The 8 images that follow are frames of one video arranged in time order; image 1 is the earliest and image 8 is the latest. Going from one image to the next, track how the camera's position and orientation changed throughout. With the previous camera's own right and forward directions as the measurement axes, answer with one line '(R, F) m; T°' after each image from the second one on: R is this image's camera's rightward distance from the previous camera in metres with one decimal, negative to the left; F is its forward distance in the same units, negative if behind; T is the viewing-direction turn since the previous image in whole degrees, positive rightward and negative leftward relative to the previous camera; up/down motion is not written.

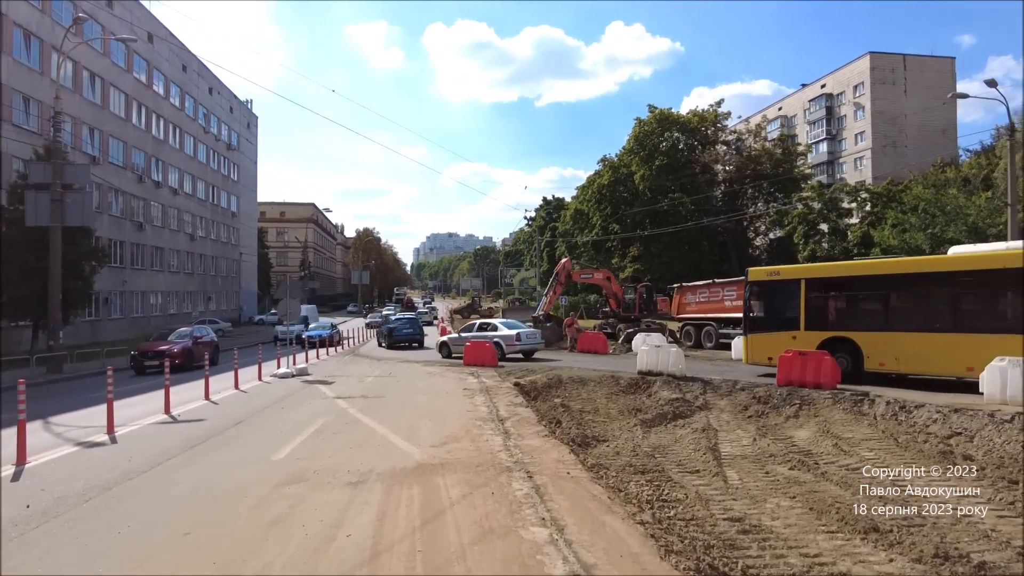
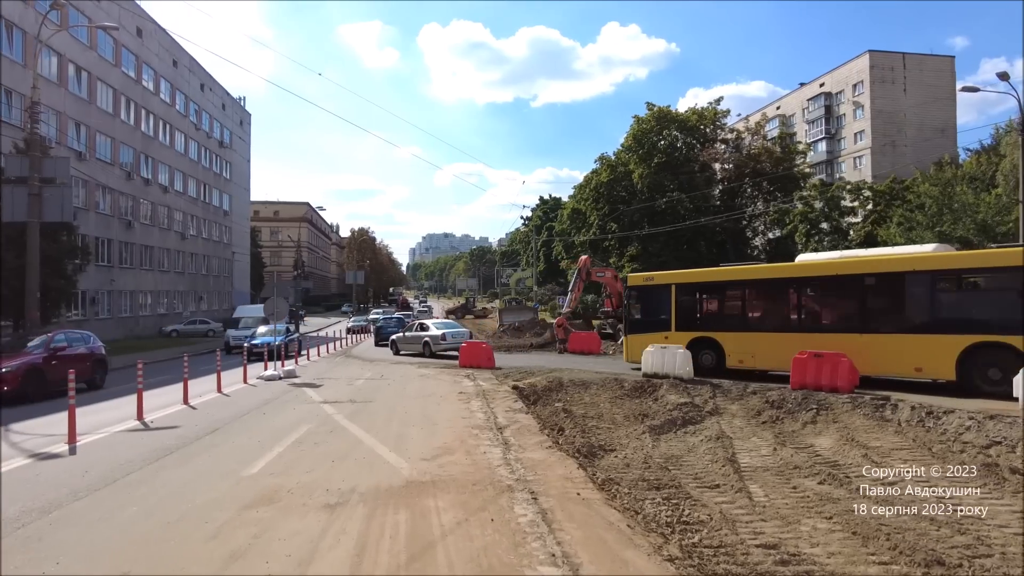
(-0.1, +0.8) m; 0°
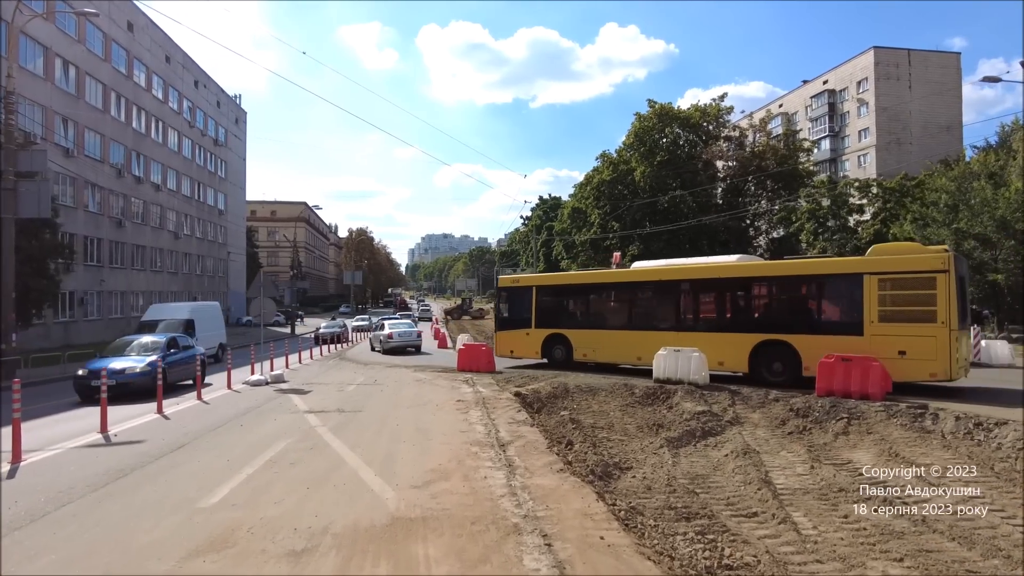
(-0.1, +1.0) m; 0°
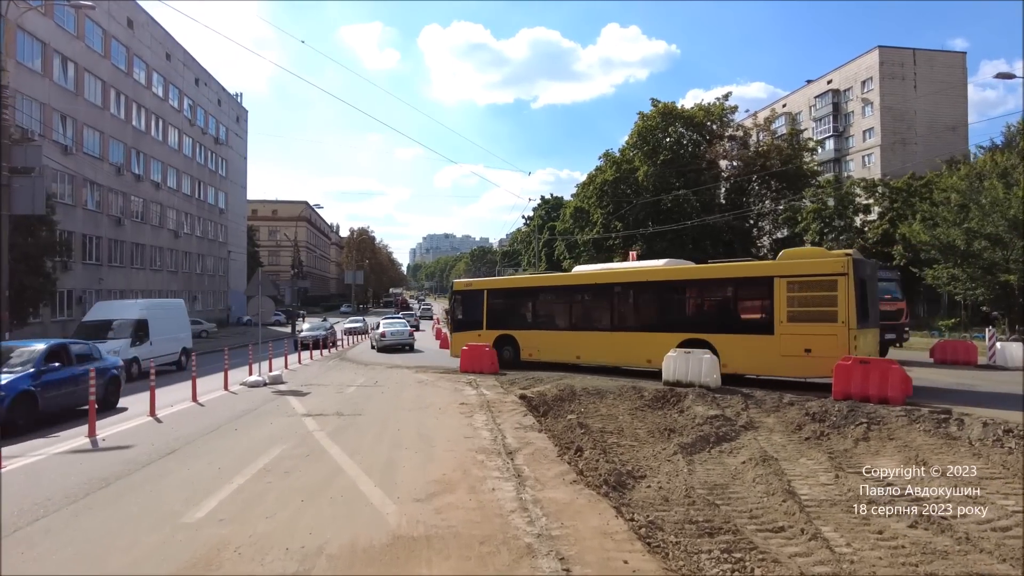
(-0.1, +0.4) m; 0°
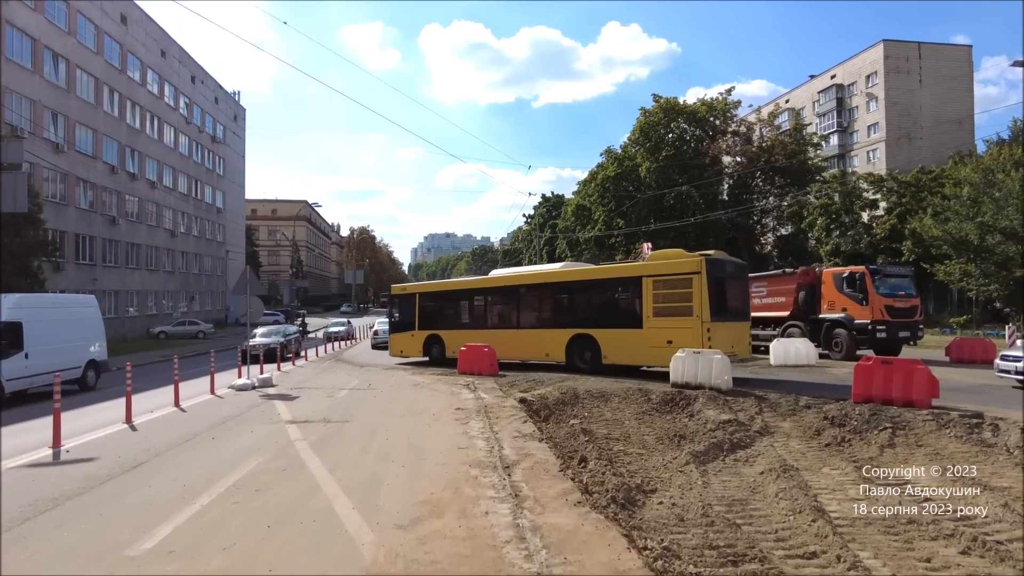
(+0.1, +0.7) m; 0°
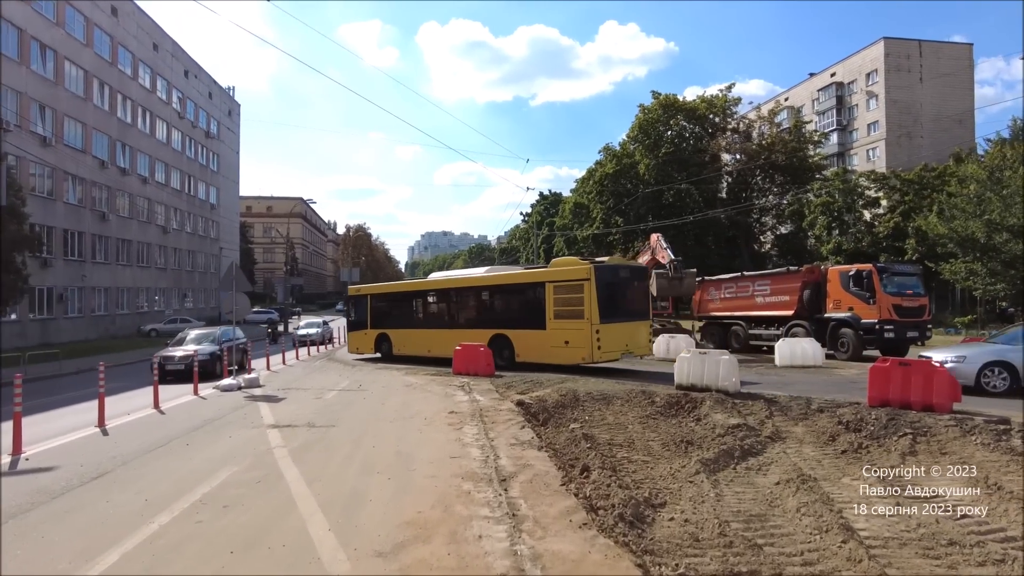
(0.0, +0.6) m; 0°
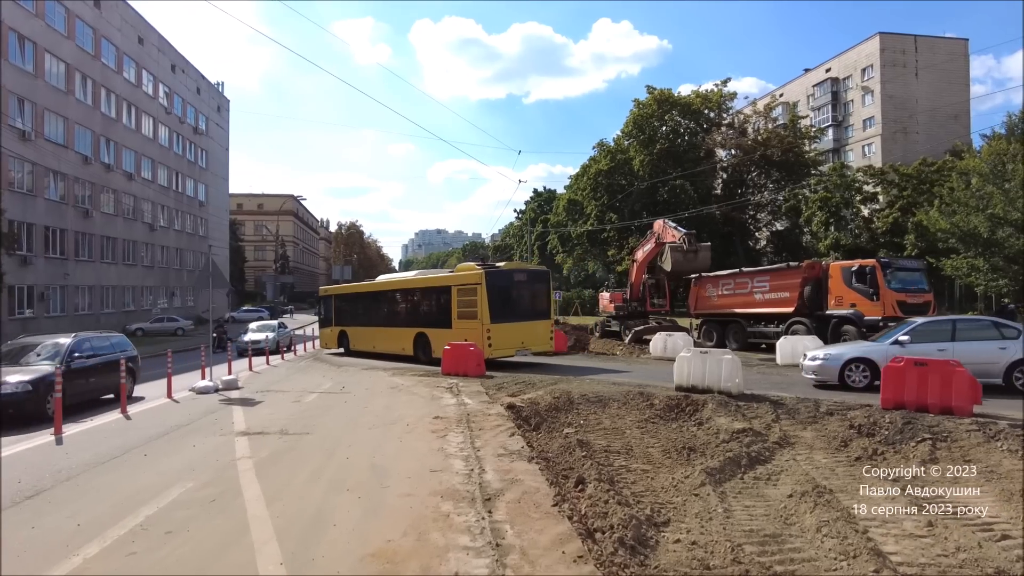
(+0.1, +0.7) m; +1°
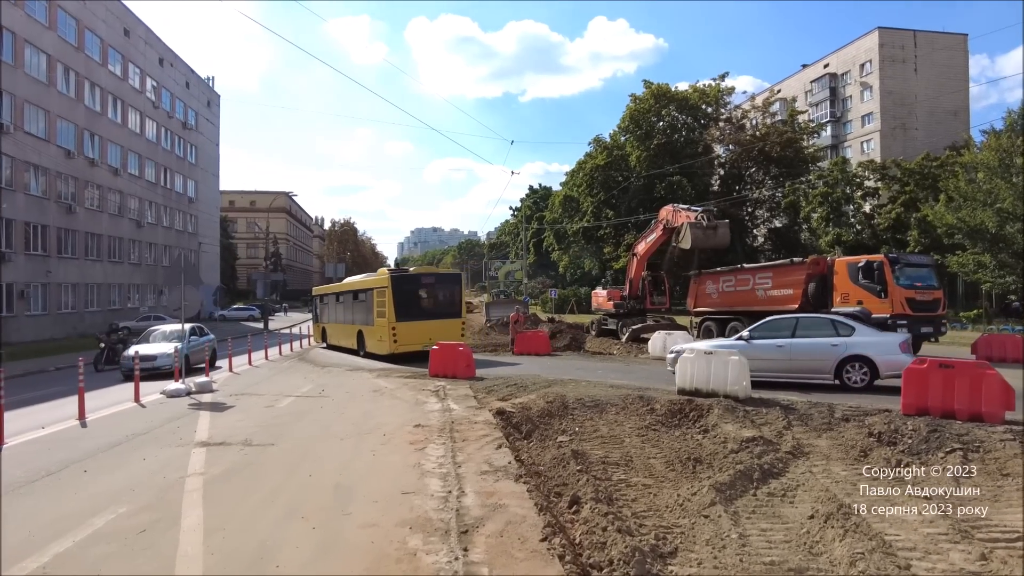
(+0.1, +0.8) m; 0°
